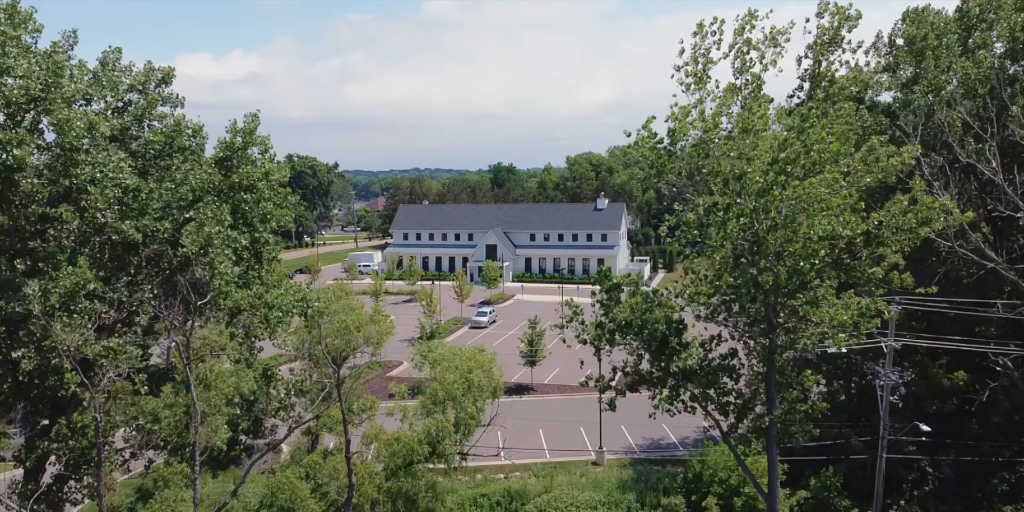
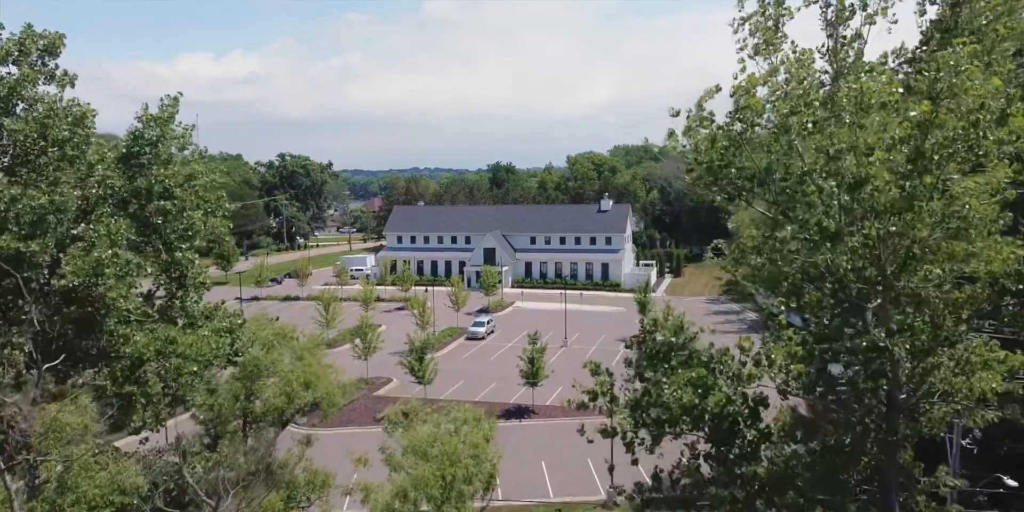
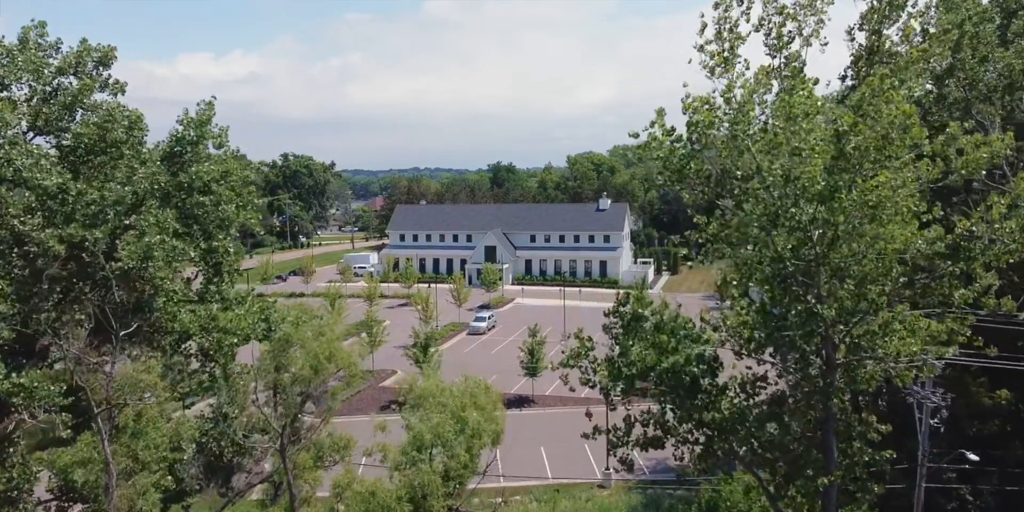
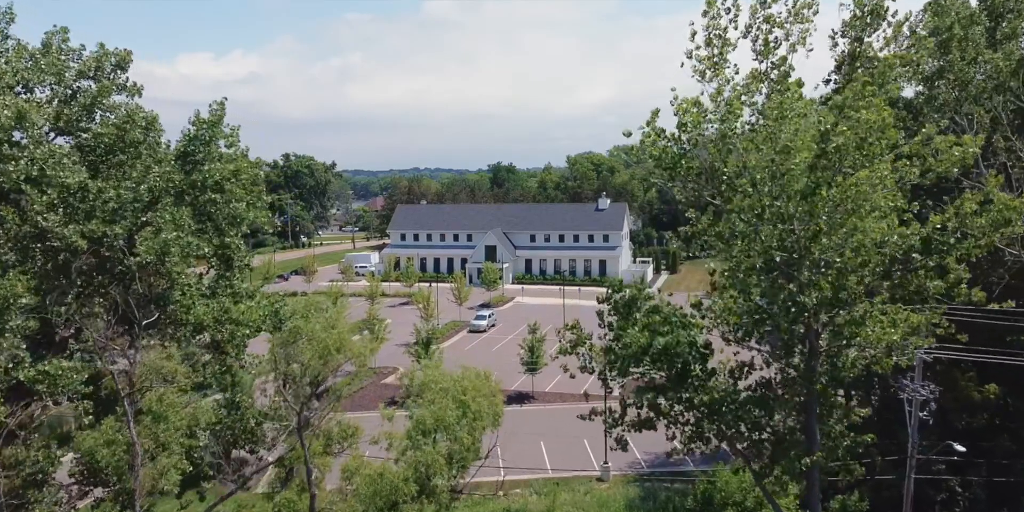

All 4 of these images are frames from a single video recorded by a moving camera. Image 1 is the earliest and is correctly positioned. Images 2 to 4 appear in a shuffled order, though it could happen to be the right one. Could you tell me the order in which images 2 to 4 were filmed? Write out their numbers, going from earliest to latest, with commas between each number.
4, 3, 2
